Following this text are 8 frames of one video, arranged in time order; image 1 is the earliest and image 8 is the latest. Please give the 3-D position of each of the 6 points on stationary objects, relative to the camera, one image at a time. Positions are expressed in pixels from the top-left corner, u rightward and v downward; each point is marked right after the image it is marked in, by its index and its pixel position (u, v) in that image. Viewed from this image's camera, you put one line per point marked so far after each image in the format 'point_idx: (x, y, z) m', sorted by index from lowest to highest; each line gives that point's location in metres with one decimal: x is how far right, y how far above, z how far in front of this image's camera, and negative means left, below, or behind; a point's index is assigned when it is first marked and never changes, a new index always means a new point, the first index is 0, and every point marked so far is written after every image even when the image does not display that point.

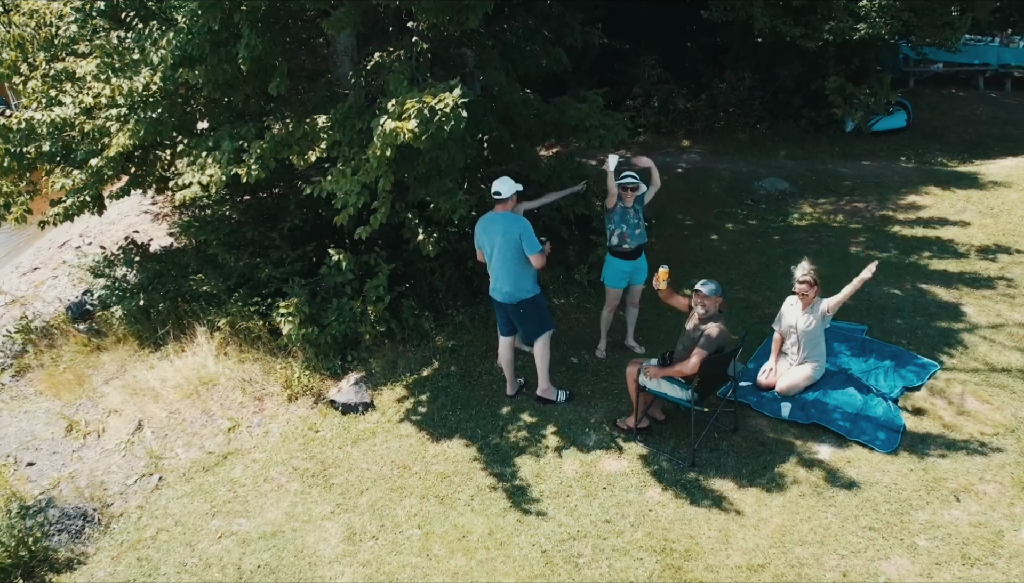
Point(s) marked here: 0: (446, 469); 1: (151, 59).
0: (-0.3, -1.0, +5.1) m
1: (-2.5, +1.6, +6.2) m
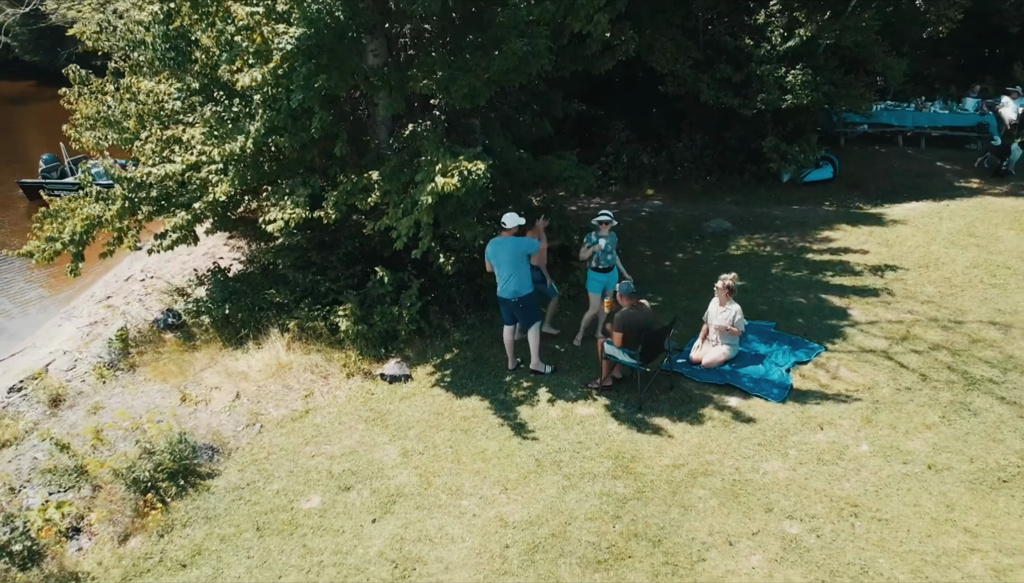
0: (-0.3, -1.0, +7.3) m
1: (-2.5, +1.5, +8.4) m
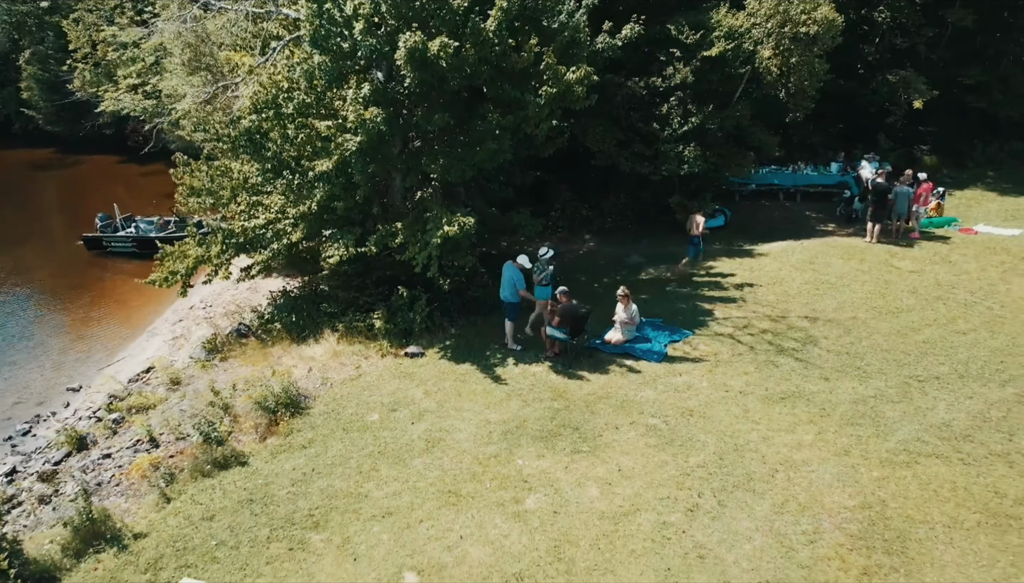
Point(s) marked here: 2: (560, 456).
0: (-0.6, -1.0, +11.6) m
1: (-2.9, +1.3, +12.8) m
2: (+0.5, -1.7, +9.6) m
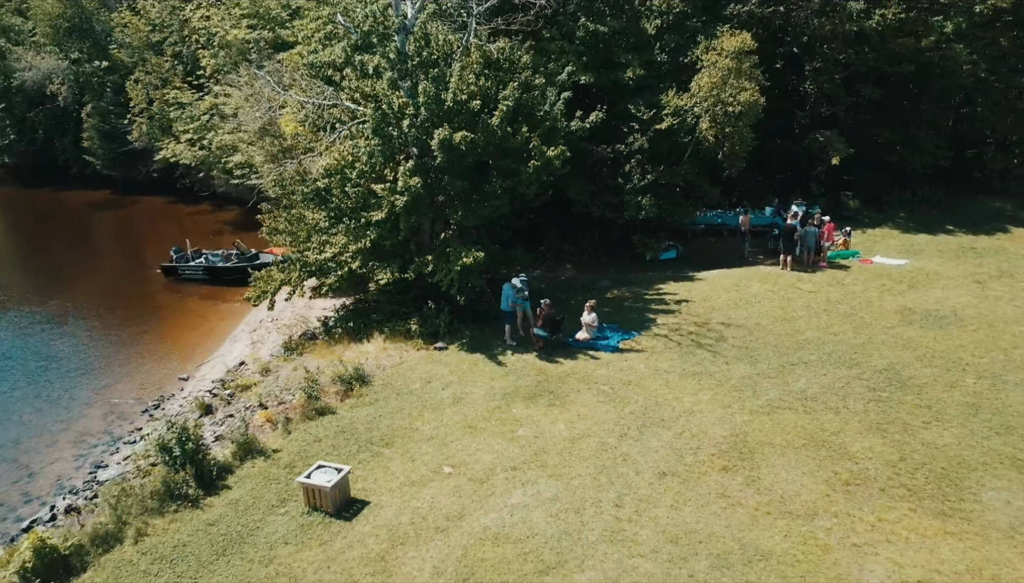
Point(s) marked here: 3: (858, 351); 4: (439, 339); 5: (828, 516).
0: (-0.6, -1.2, +16.6) m
1: (-2.9, +1.1, +17.9) m
2: (+0.5, -1.9, +14.6) m
3: (+6.6, -1.1, +17.1) m
4: (-1.4, -0.9, +17.9) m
5: (+4.2, -2.9, +11.8) m
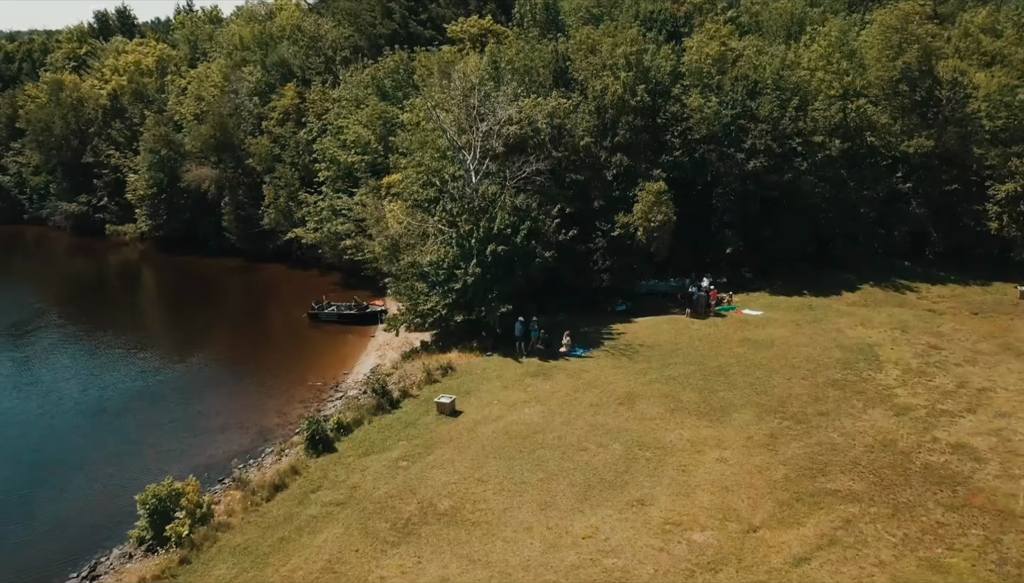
0: (-0.1, -2.5, +32.6) m
1: (-2.4, -0.2, +34.1) m
2: (+0.9, -3.0, +30.5) m
3: (+7.2, -2.5, +32.9) m
4: (-0.9, -2.2, +33.9) m
5: (+4.6, -3.9, +27.5) m
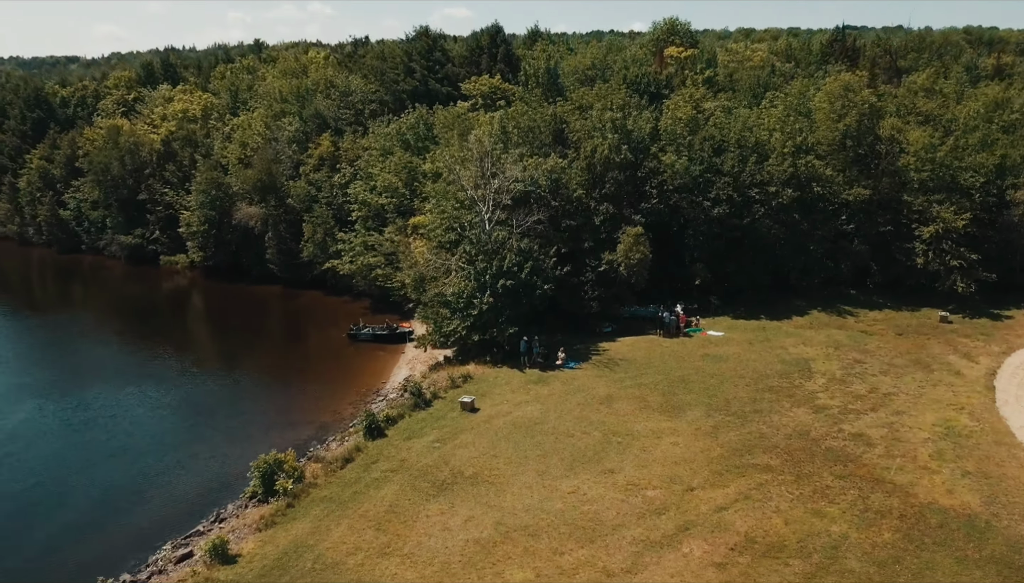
0: (+0.1, -3.6, +41.2) m
1: (-2.1, -1.4, +42.7) m
2: (+1.2, -4.1, +39.1) m
3: (+7.4, -3.6, +41.4) m
4: (-0.6, -3.4, +42.5) m
5: (+4.8, -4.9, +36.1) m
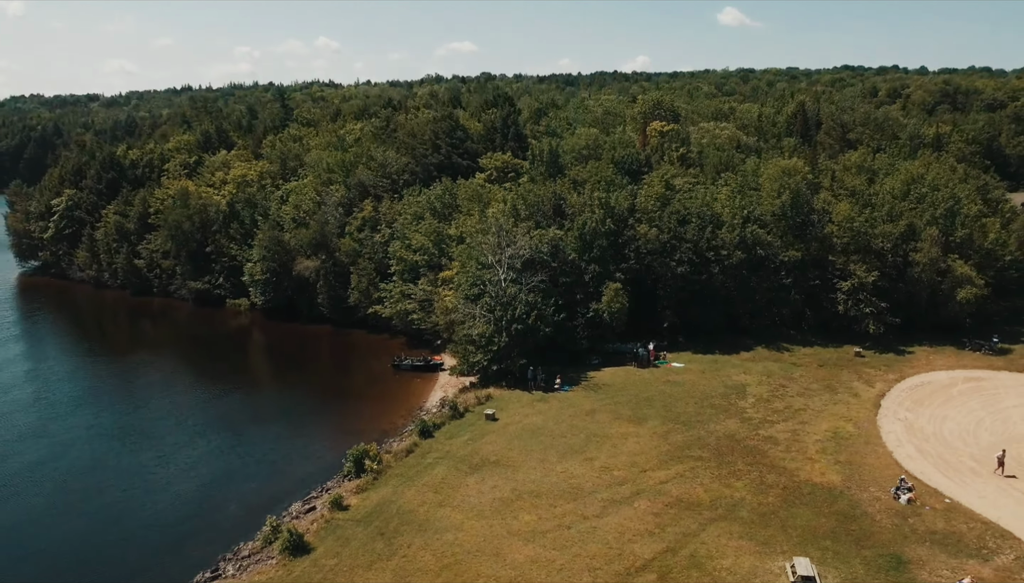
0: (+0.7, -6.2, +55.4) m
1: (-1.5, -4.1, +57.1) m
2: (+1.8, -6.6, +53.3) m
3: (+8.0, -6.2, +55.6) m
4: (0.0, -6.0, +56.8) m
5: (+5.4, -7.3, +50.2) m
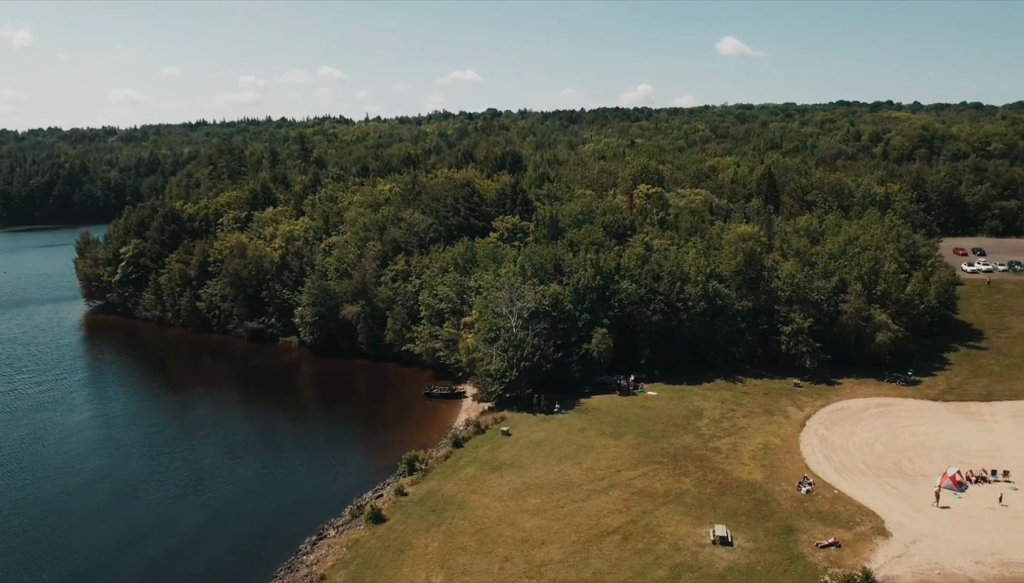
0: (+1.5, -9.8, +71.8) m
1: (-0.7, -7.7, +73.5) m
2: (+2.5, -10.2, +69.7) m
3: (+8.8, -9.9, +71.9) m
4: (+0.7, -9.6, +73.1) m
5: (+6.1, -10.8, +66.5) m
